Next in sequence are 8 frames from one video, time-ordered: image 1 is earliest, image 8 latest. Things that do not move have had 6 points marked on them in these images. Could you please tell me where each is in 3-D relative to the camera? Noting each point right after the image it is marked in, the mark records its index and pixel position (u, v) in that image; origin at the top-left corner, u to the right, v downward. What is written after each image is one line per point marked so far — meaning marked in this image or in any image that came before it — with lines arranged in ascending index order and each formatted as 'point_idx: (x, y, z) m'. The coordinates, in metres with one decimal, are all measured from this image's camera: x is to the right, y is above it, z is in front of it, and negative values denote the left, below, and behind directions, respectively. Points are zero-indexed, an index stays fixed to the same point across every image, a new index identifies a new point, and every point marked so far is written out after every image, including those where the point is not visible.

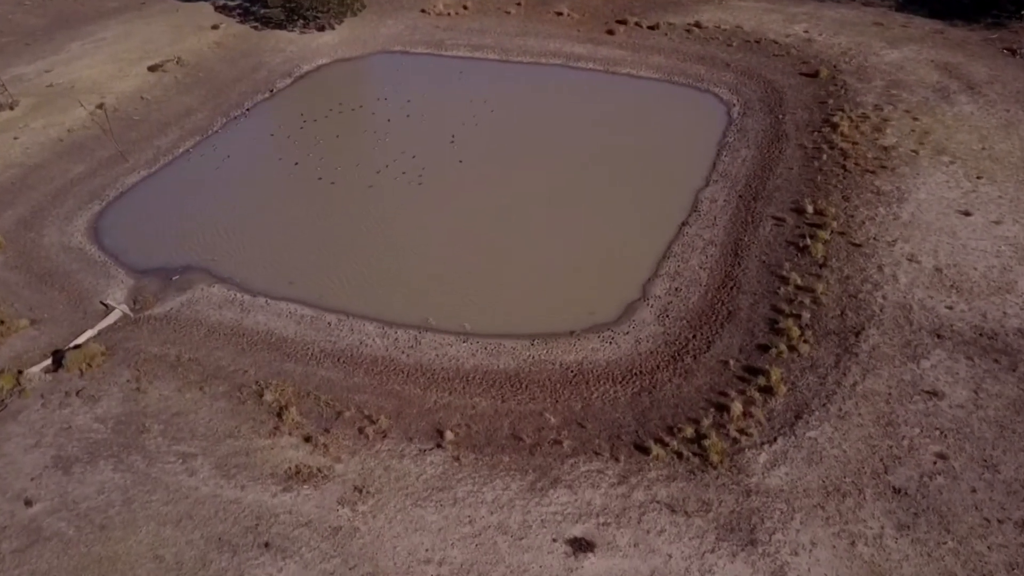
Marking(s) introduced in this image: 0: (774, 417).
0: (+6.3, -3.1, +19.6) m
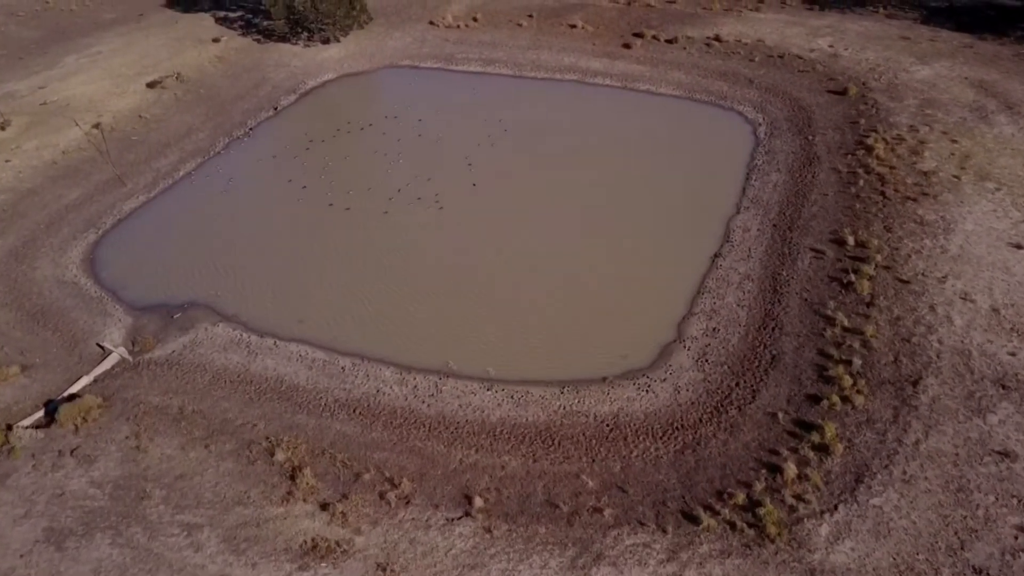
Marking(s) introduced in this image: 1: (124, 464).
0: (+7.1, -4.3, +18.0) m
1: (-8.9, -4.0, +18.7) m
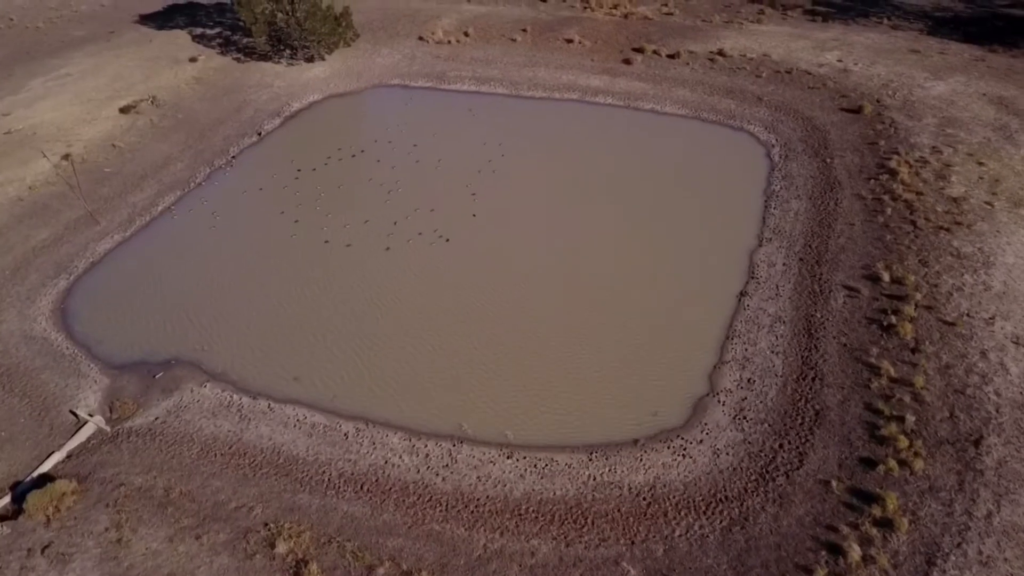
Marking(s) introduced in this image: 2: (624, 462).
0: (+7.8, -5.5, +16.2) m
1: (-8.3, -5.5, +16.4) m
2: (+2.7, -4.1, +19.3) m
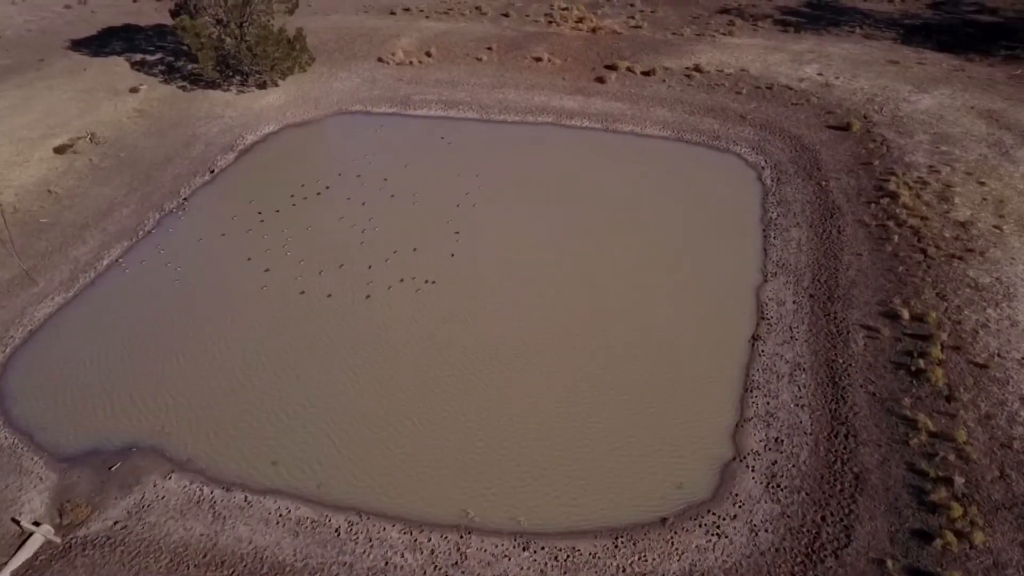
0: (+8.4, -6.7, +14.5) m
1: (-7.6, -7.4, +13.8) m
2: (+3.0, -5.5, +17.3) m
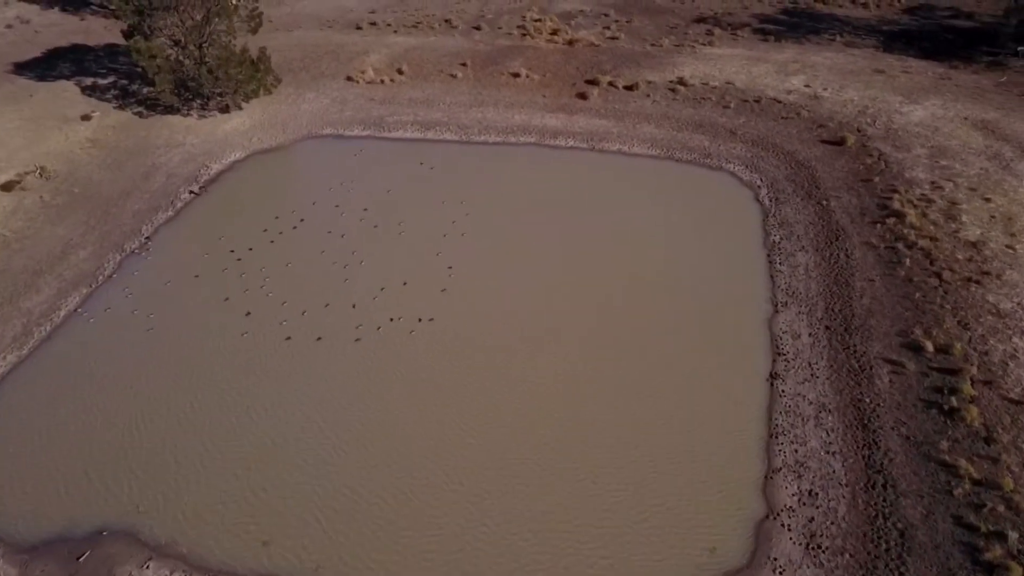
0: (+9.0, -7.5, +13.2) m
1: (-6.9, -8.7, +11.7) m
2: (+3.5, -6.6, +15.8) m
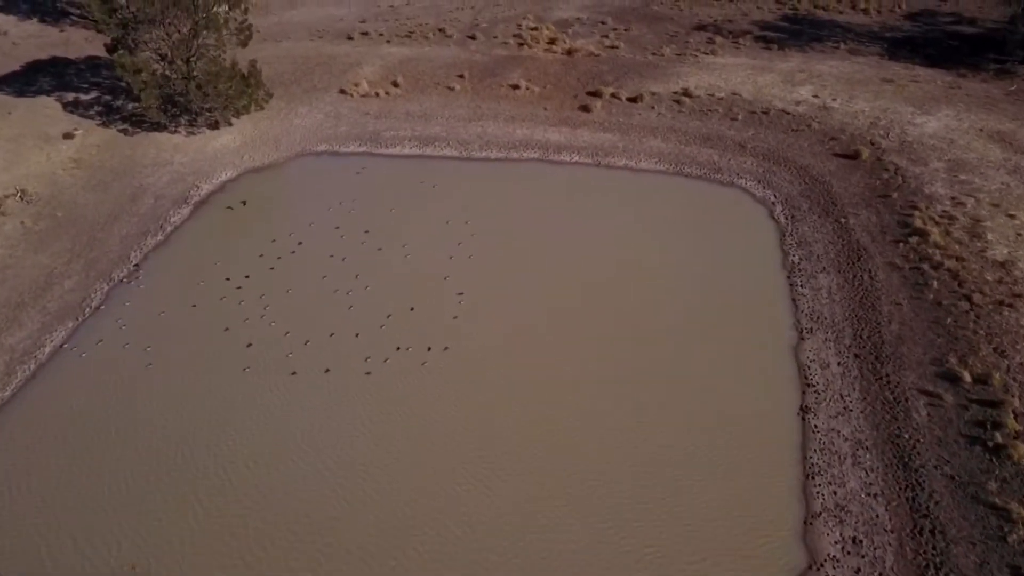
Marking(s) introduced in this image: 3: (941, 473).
0: (+9.7, -8.2, +12.2) m
1: (-6.2, -9.6, +10.4) m
2: (+4.2, -7.3, +14.7) m
3: (+9.7, -4.2, +18.4) m
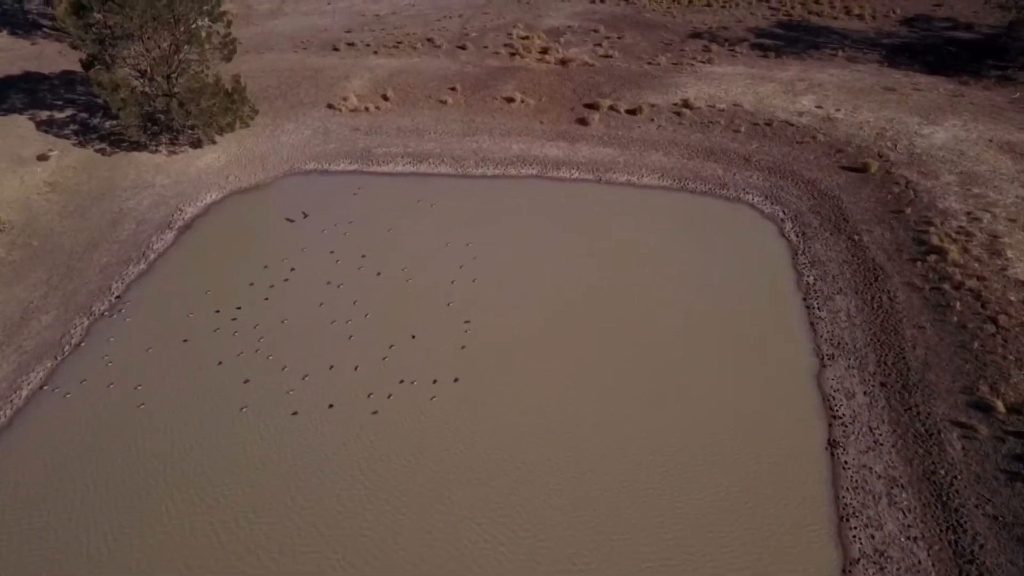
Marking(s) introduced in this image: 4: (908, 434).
0: (+10.3, -8.9, +11.2) m
1: (-5.5, -10.5, +9.0) m
2: (+4.7, -8.1, +13.6) m
3: (+10.1, -4.9, +17.4) m
4: (+9.5, -3.6, +19.6) m
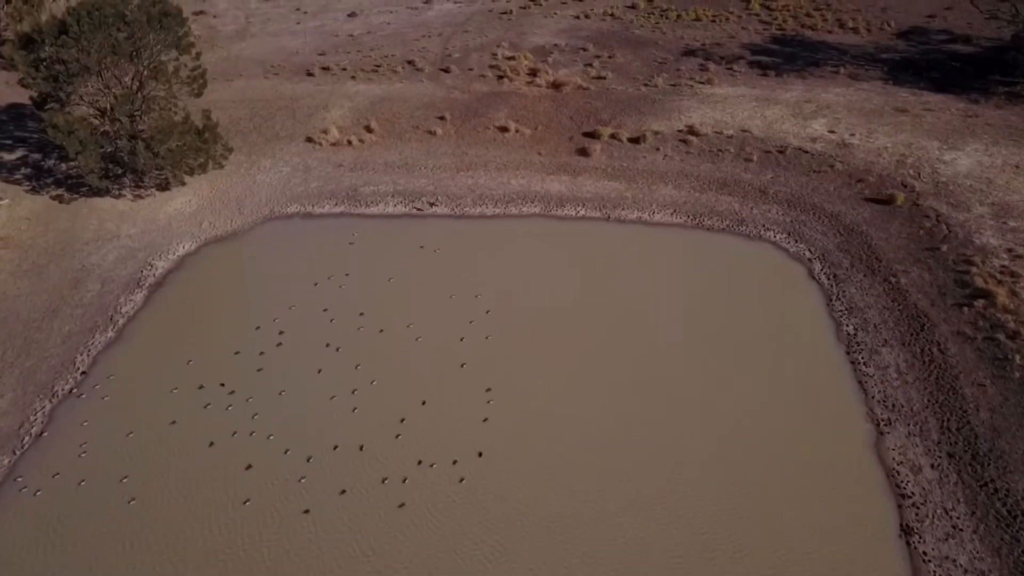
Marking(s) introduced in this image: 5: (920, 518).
0: (+11.6, -10.3, +9.3) m
1: (-4.0, -12.4, +6.4) m
2: (+5.9, -9.6, +11.4) m
3: (+11.0, -6.3, +15.5) m
4: (+10.3, -5.0, +17.6) m
5: (+9.0, -5.0, +18.0) m
